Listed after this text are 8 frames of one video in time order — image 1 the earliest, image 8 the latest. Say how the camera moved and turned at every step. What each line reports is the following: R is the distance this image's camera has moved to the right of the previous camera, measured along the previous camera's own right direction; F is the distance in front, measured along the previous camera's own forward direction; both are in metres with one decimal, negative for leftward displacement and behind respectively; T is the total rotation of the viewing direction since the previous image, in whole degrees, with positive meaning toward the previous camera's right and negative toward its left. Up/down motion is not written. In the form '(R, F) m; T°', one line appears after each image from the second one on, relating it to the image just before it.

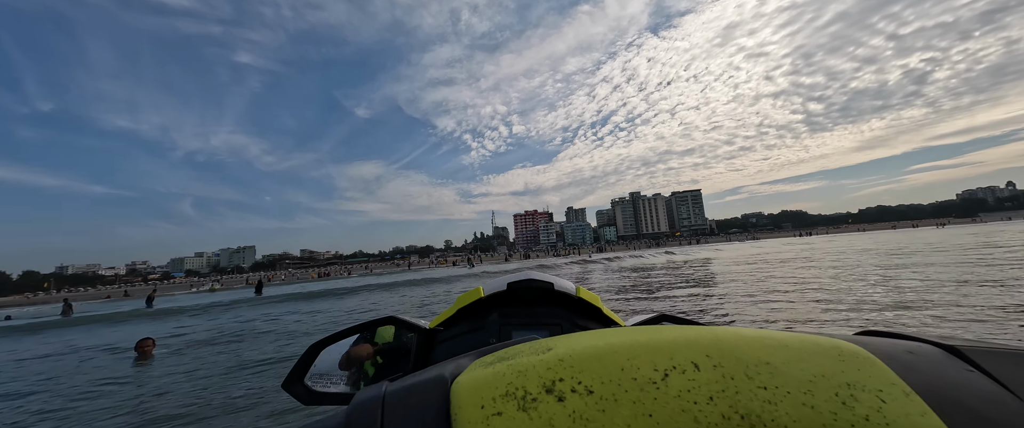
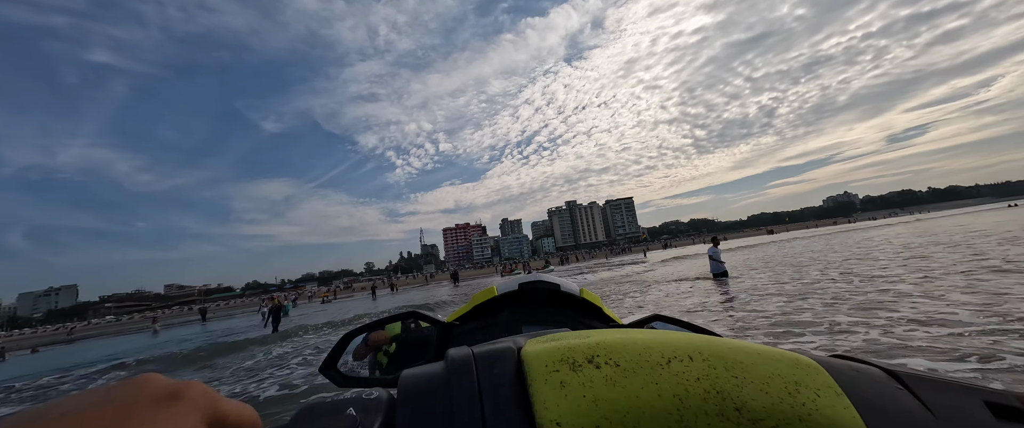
(-3.4, +0.4) m; +12°
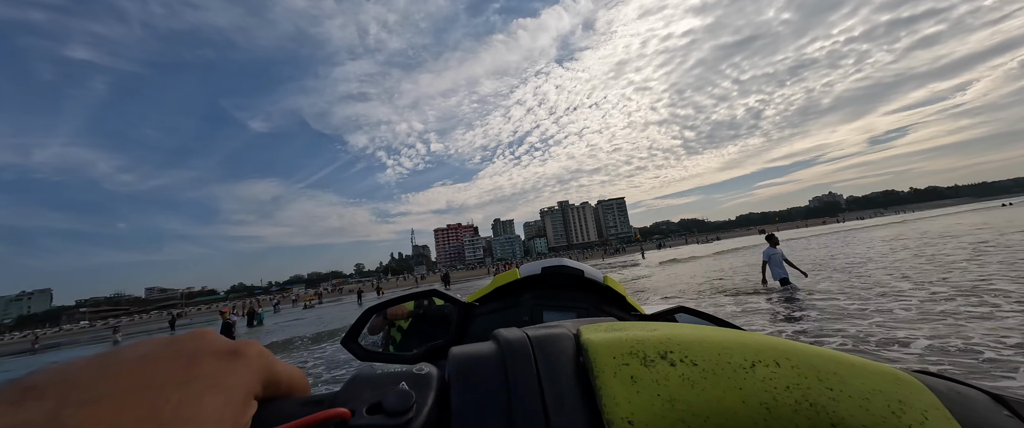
(0.0, +0.4) m; +1°
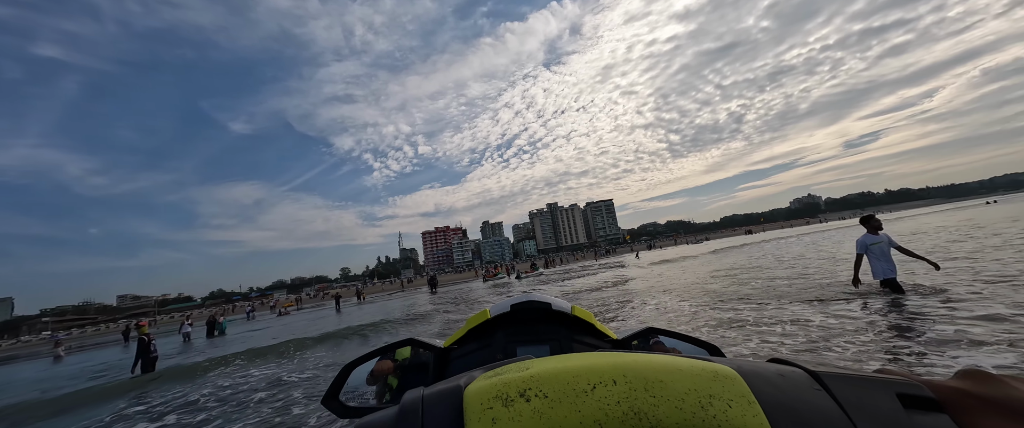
(0.0, +0.4) m; +2°
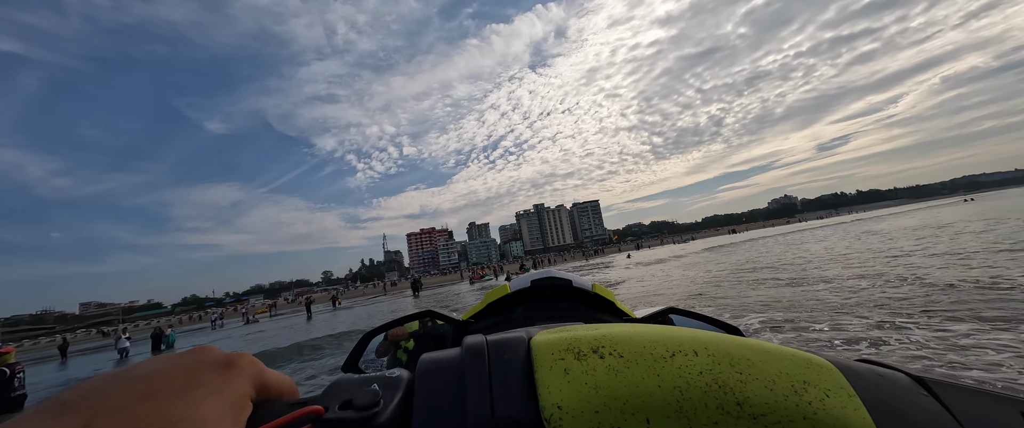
(0.0, +0.4) m; +2°
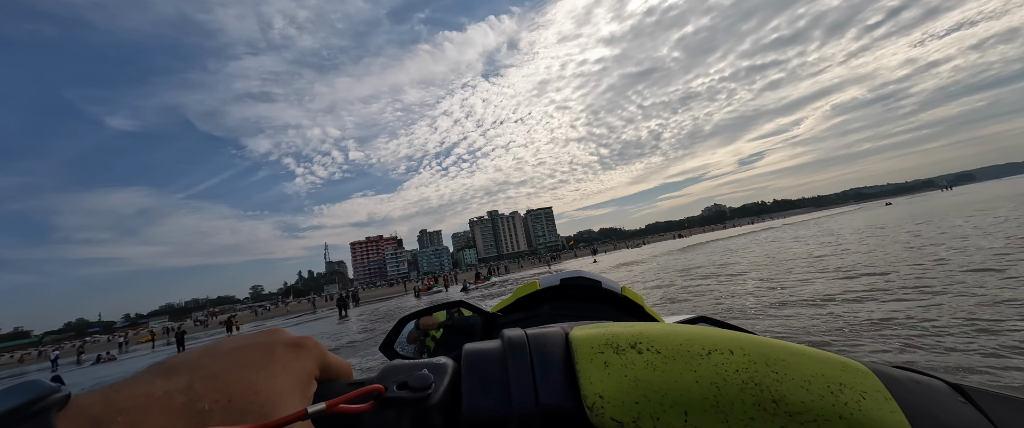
(-0.3, +0.4) m; +8°
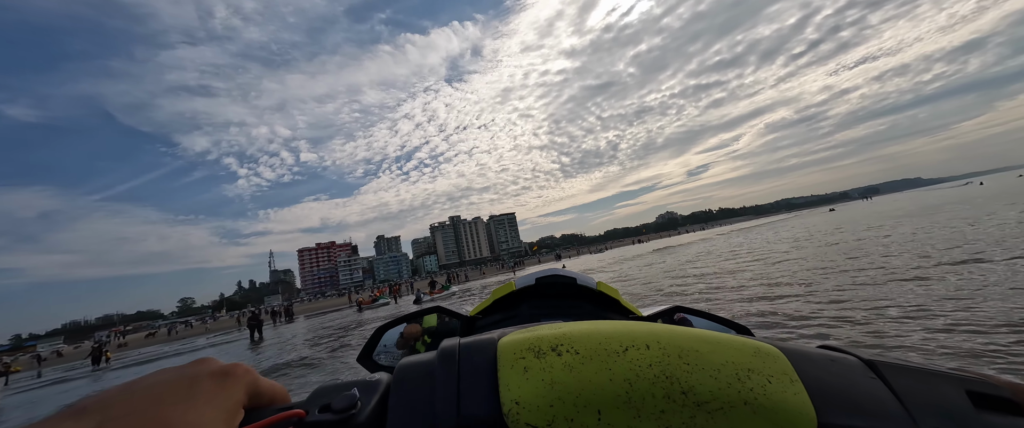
(-0.2, +0.3) m; +7°
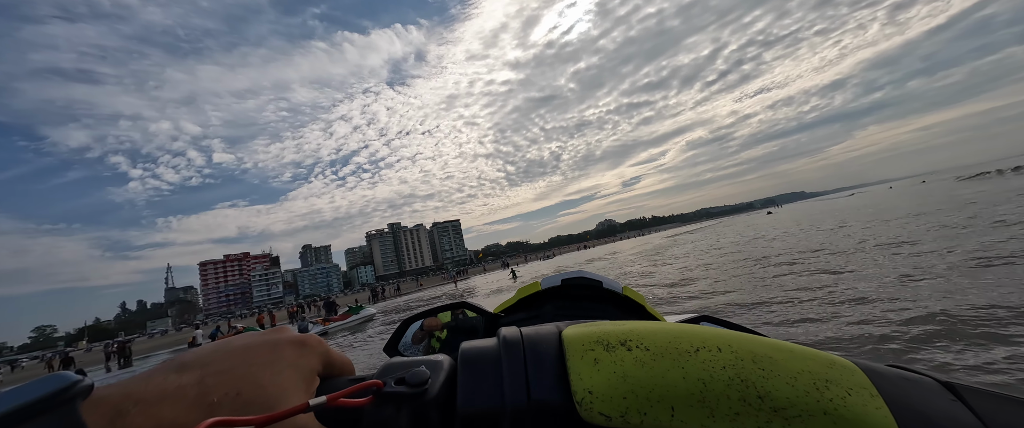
(-0.5, +0.3) m; +10°
